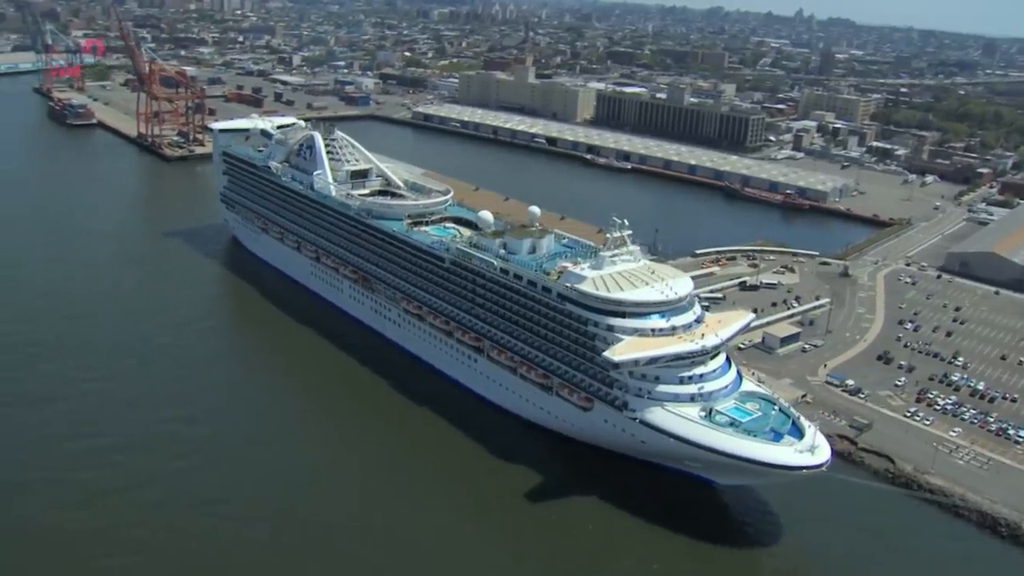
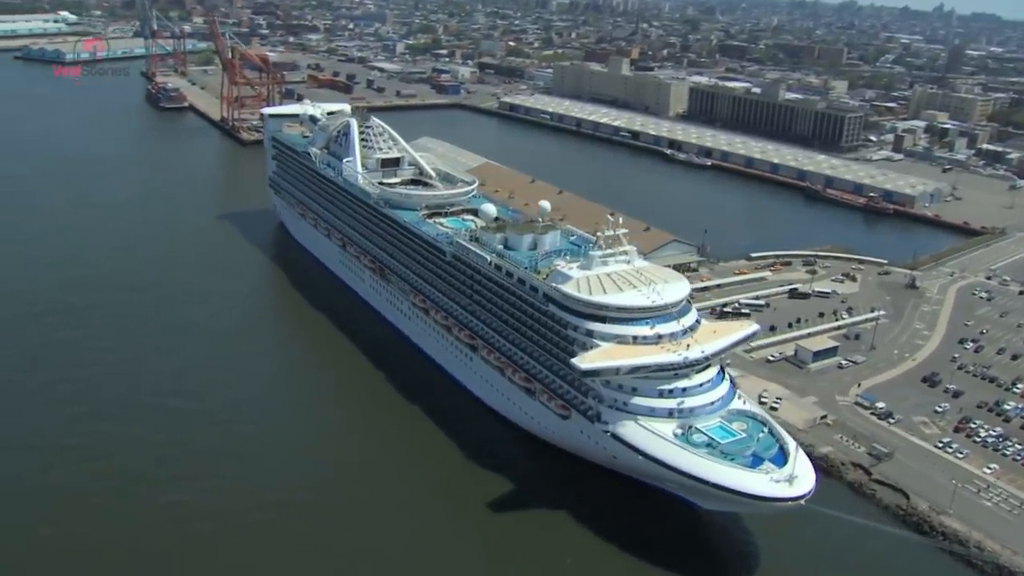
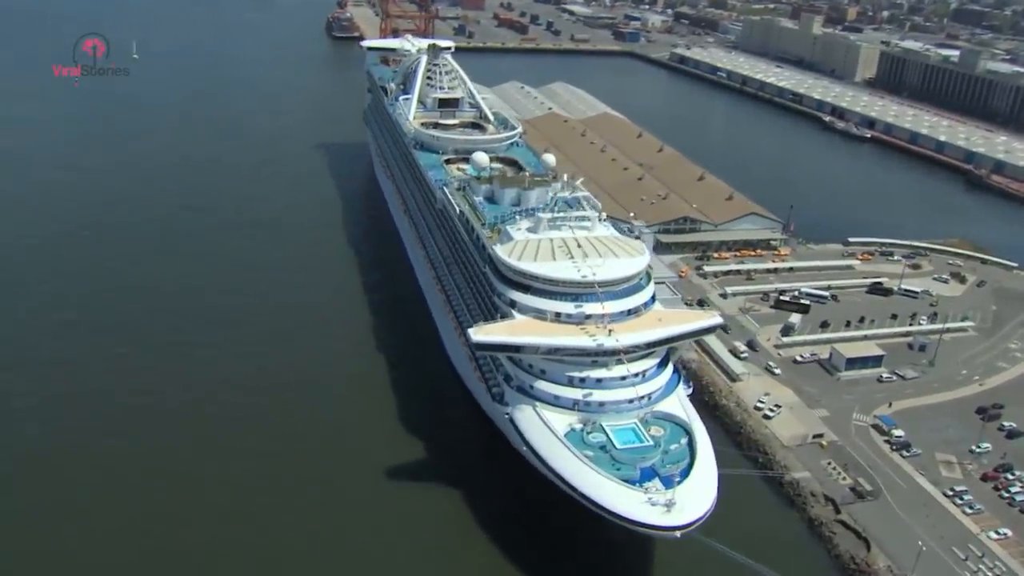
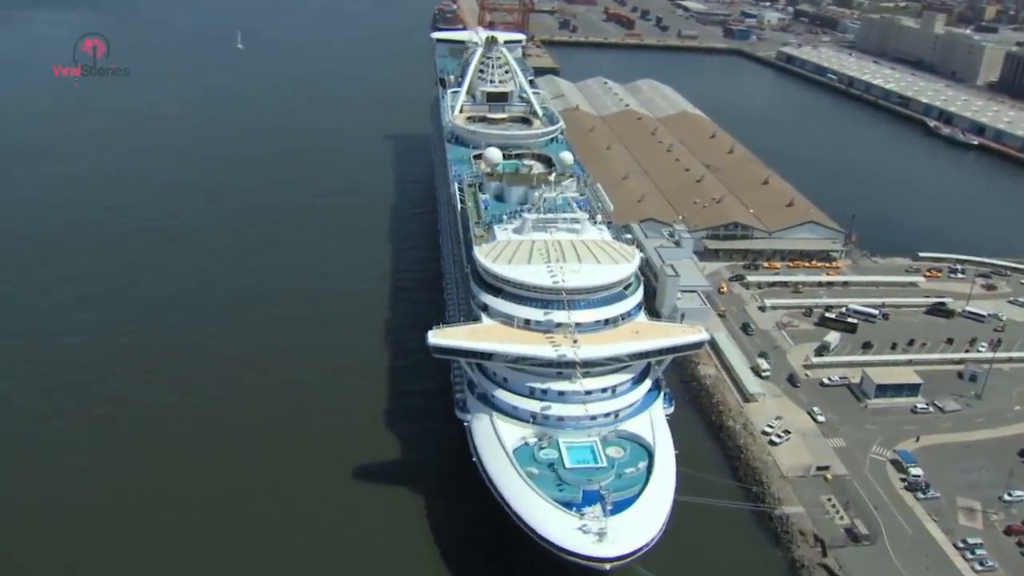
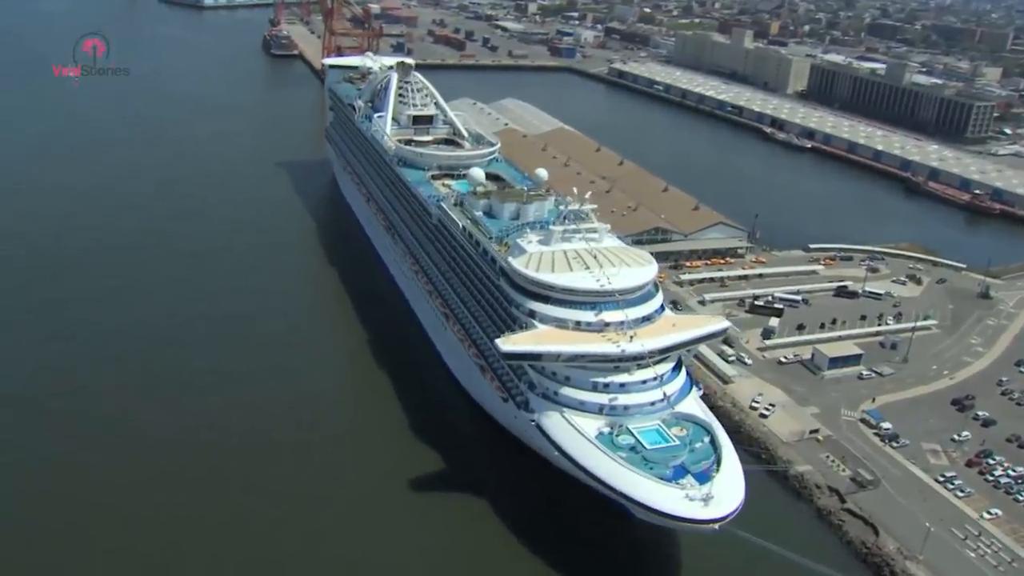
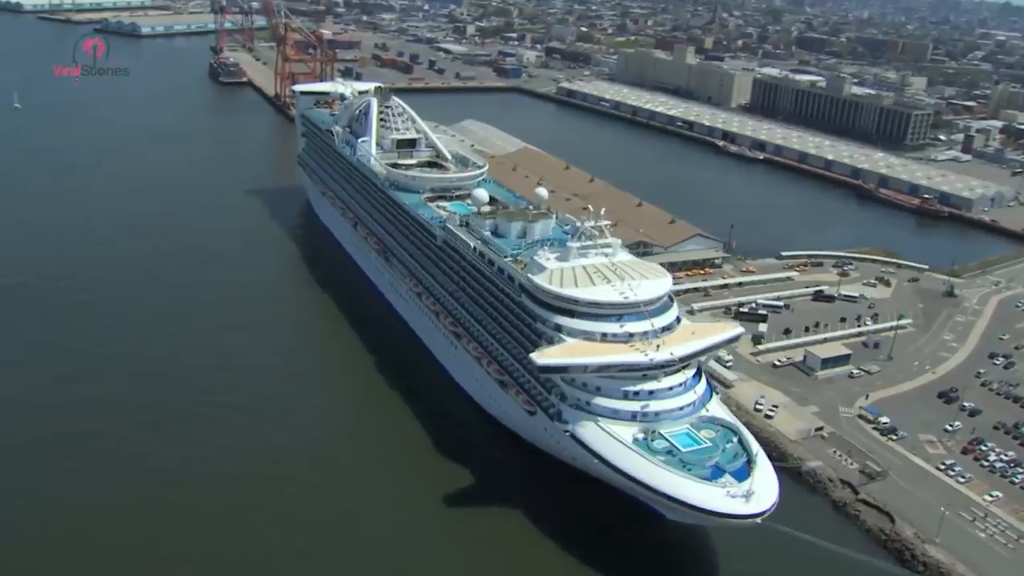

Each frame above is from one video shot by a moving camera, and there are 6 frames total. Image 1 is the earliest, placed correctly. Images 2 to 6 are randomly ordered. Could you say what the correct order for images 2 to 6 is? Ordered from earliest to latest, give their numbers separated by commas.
2, 6, 5, 3, 4
